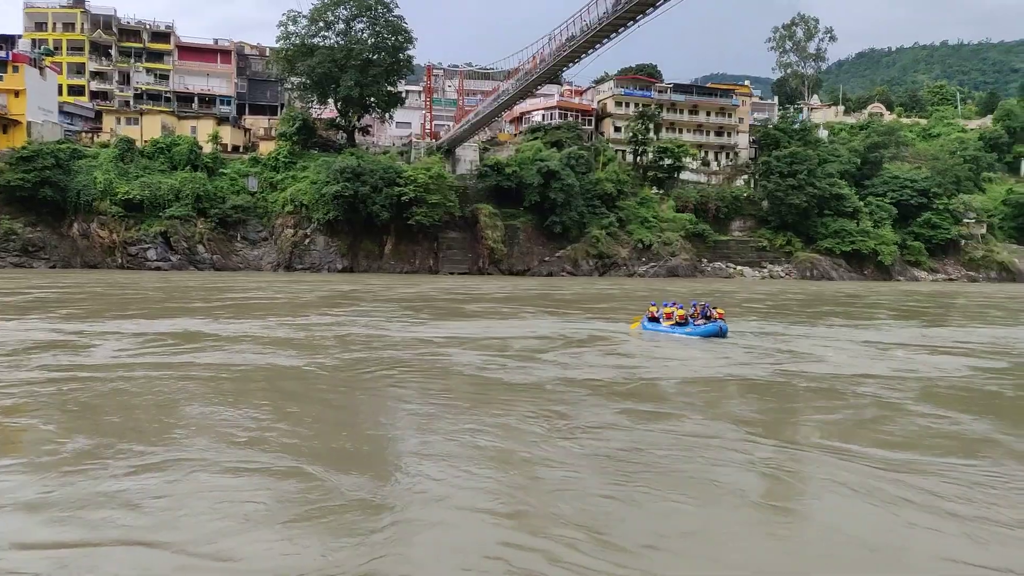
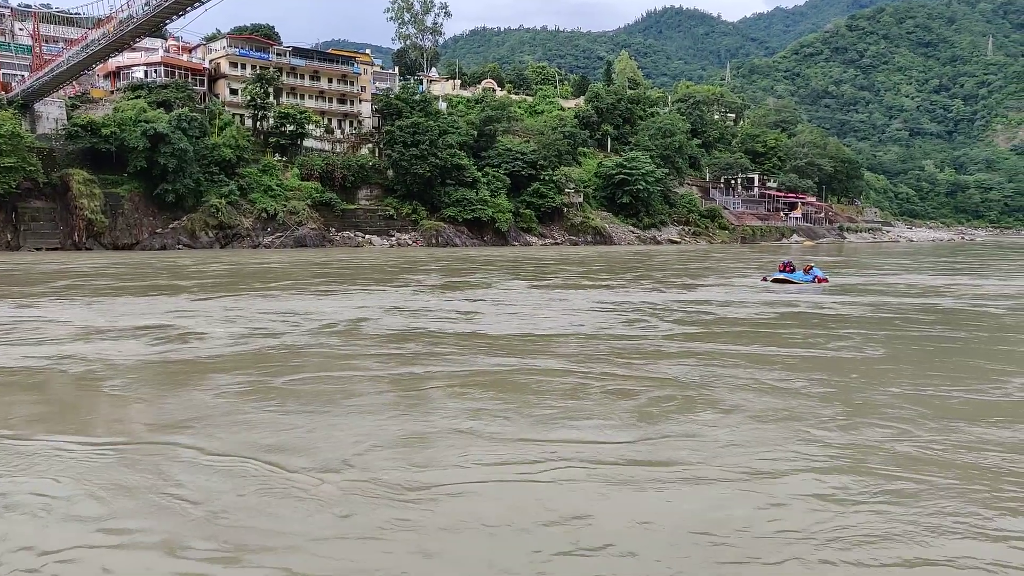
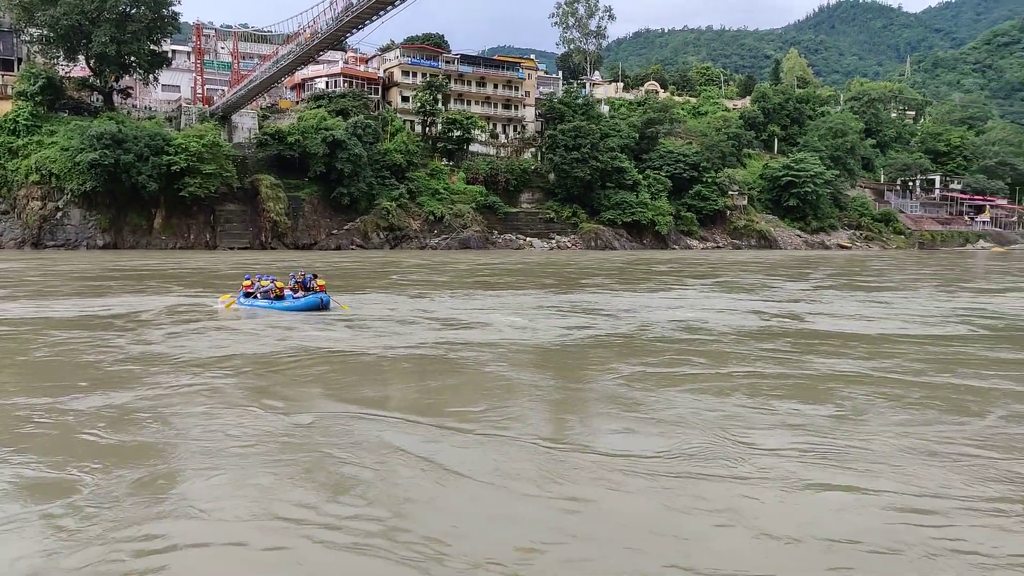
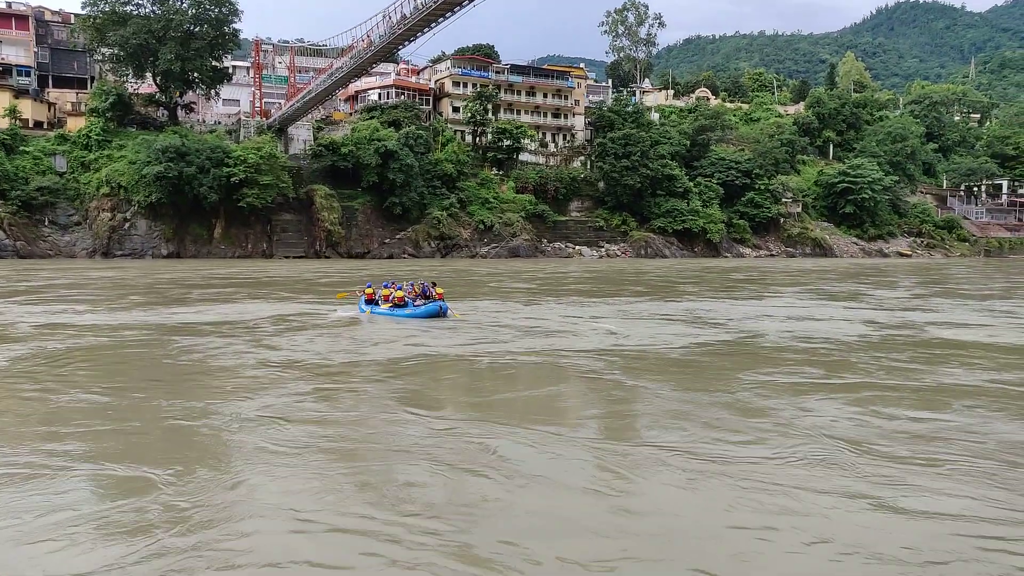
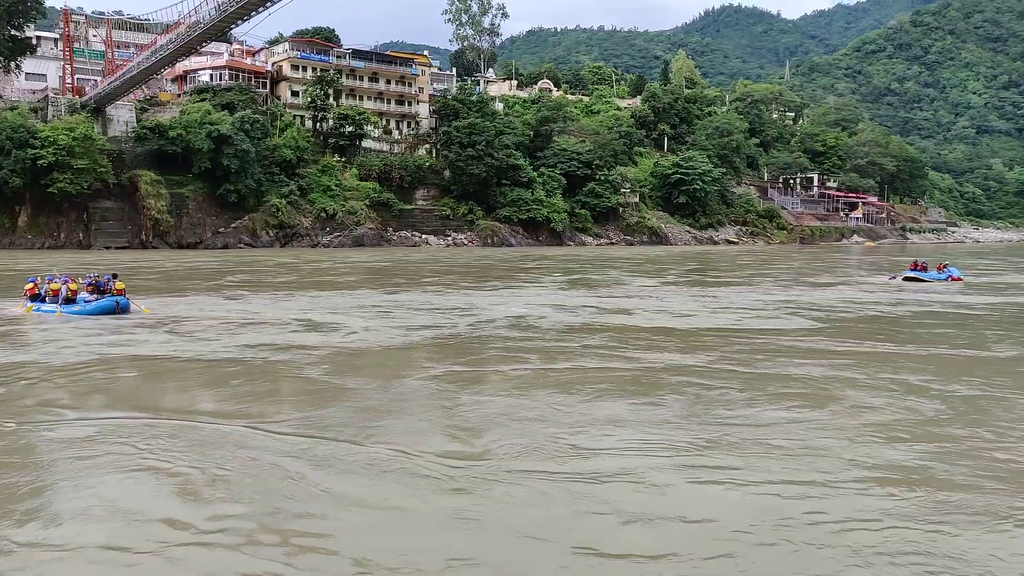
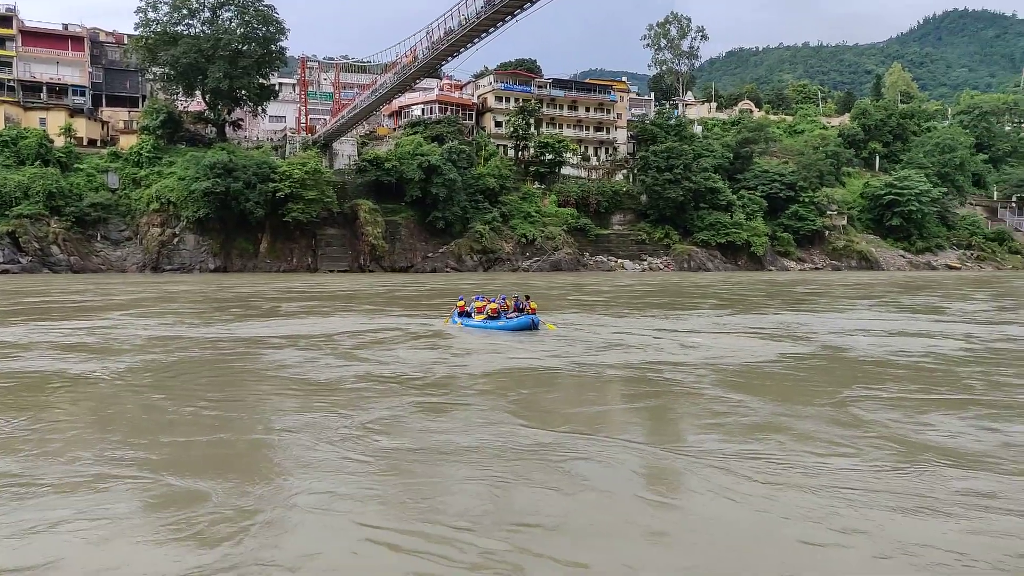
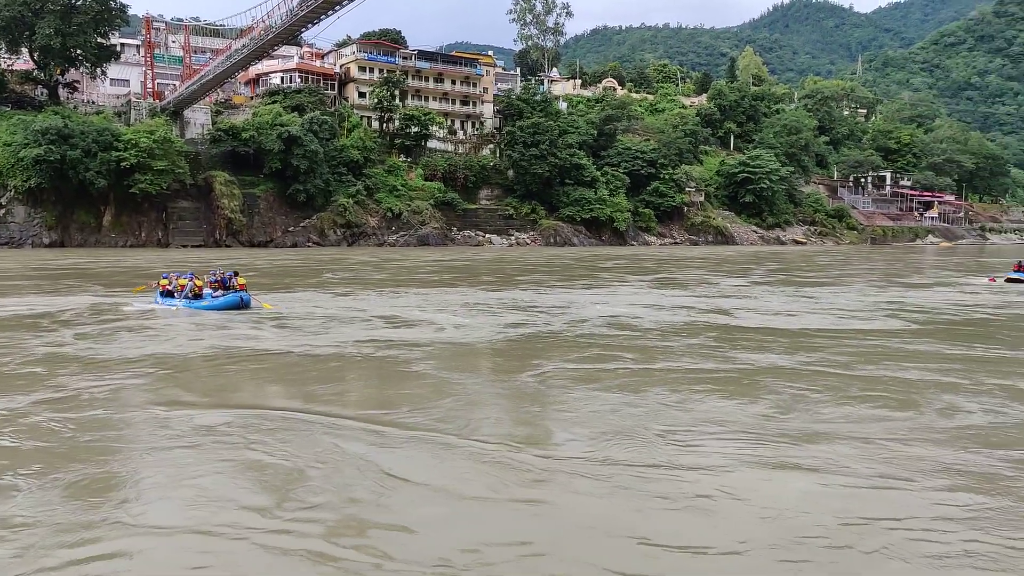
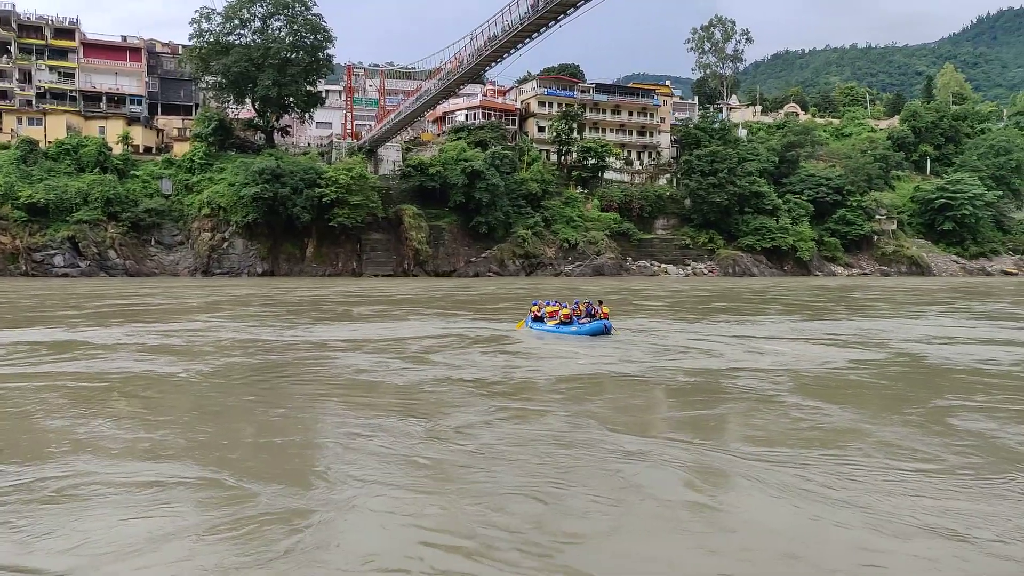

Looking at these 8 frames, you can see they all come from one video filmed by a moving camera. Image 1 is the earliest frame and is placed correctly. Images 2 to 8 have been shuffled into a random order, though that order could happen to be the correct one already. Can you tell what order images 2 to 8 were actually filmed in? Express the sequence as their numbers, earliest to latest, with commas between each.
8, 6, 4, 3, 7, 5, 2
